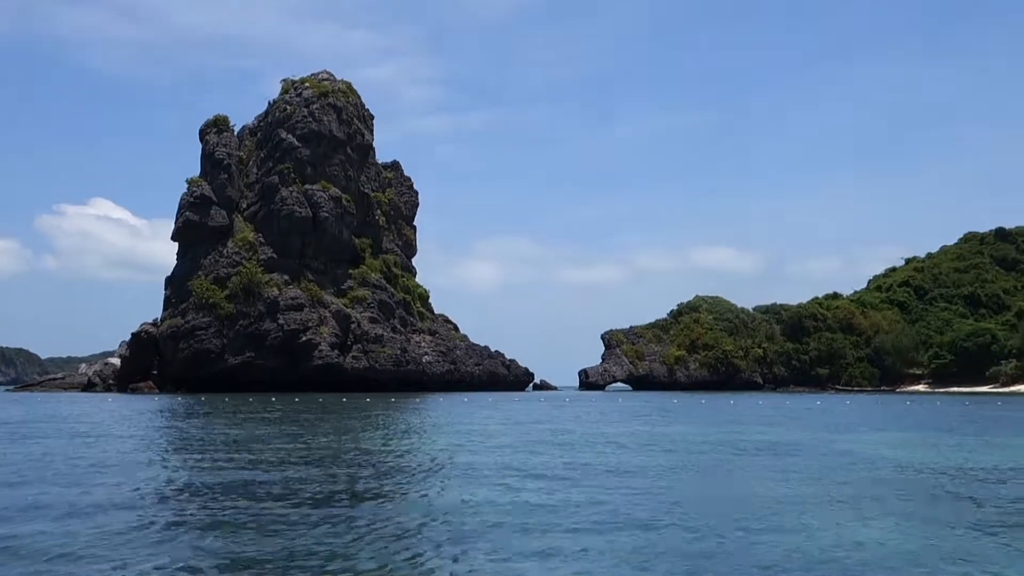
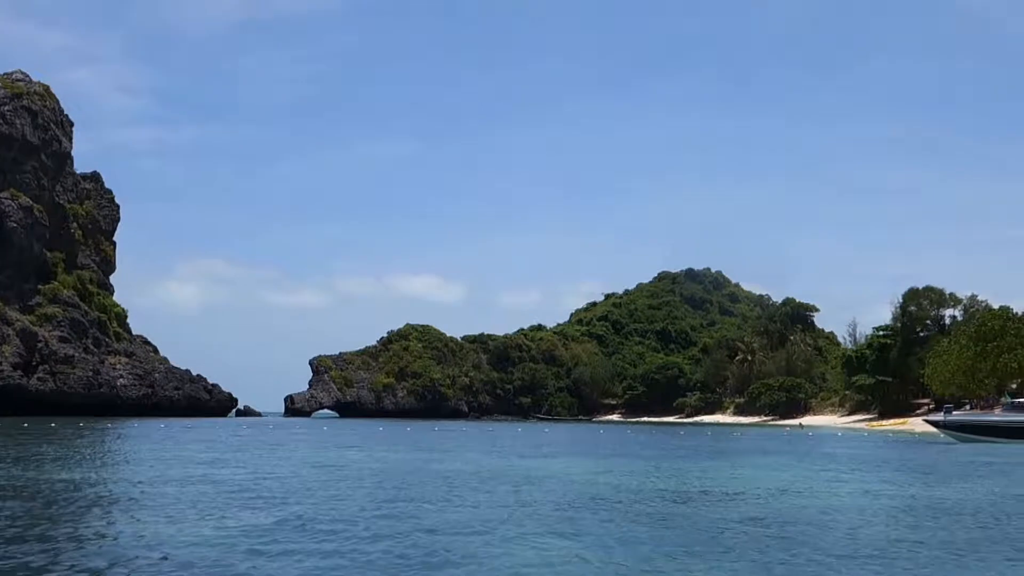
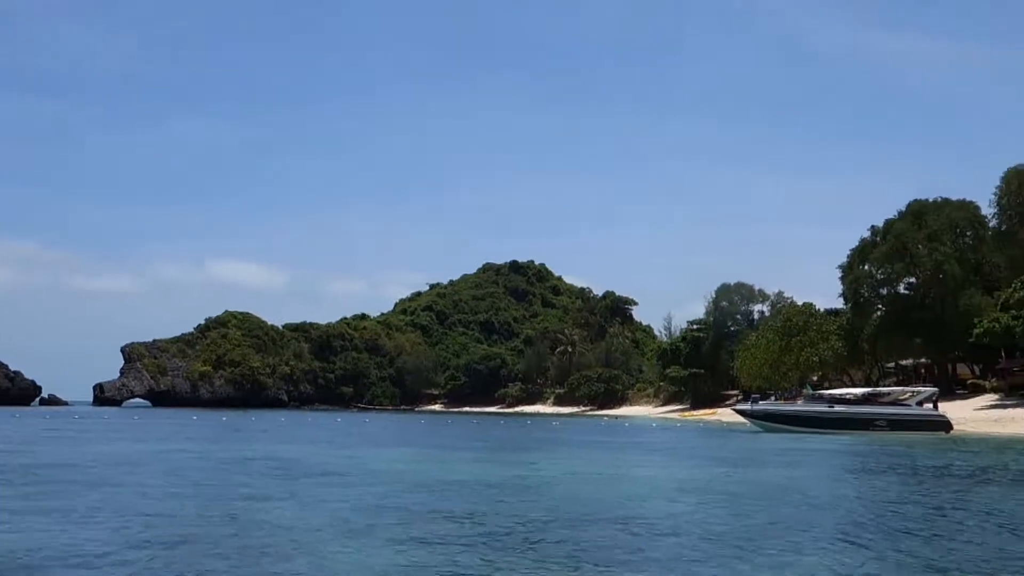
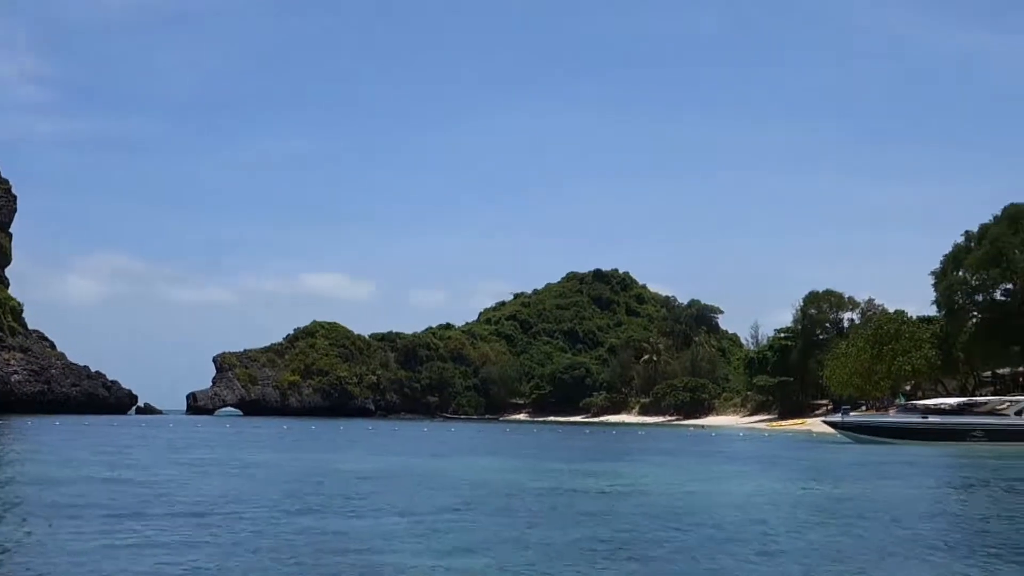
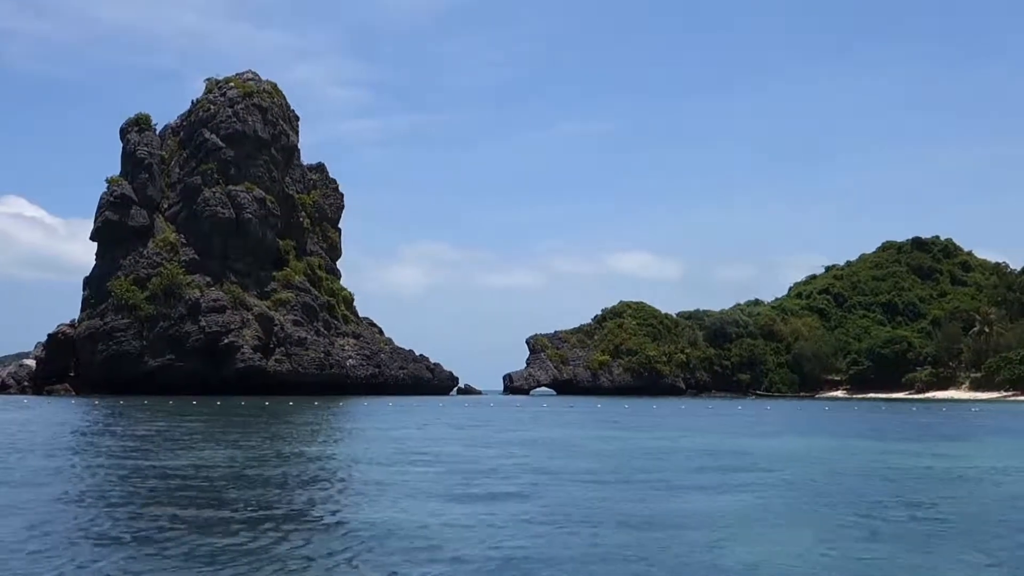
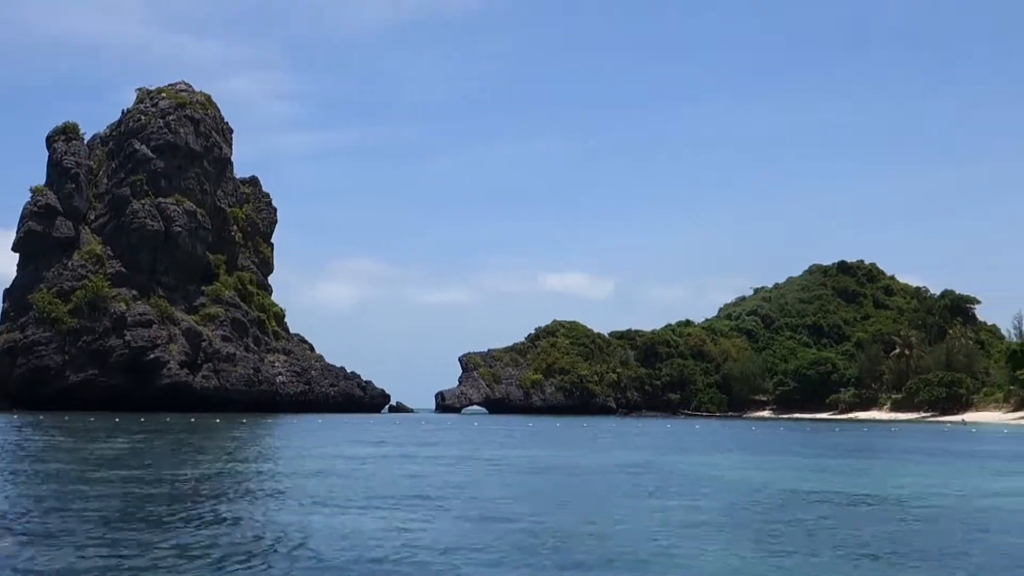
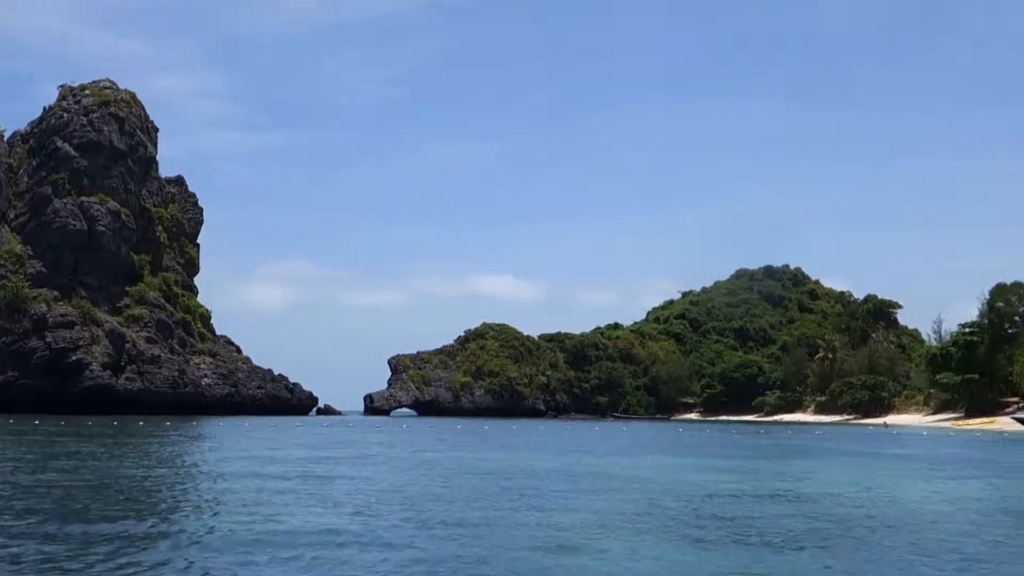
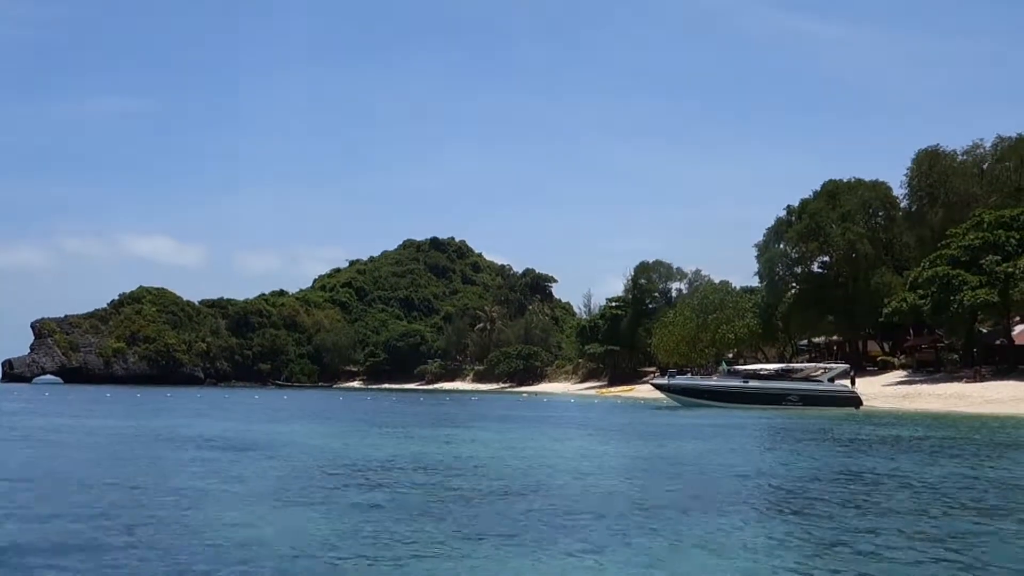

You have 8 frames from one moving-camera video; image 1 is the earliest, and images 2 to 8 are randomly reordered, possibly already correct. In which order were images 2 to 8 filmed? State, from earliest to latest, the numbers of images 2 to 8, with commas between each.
5, 6, 7, 2, 4, 3, 8
